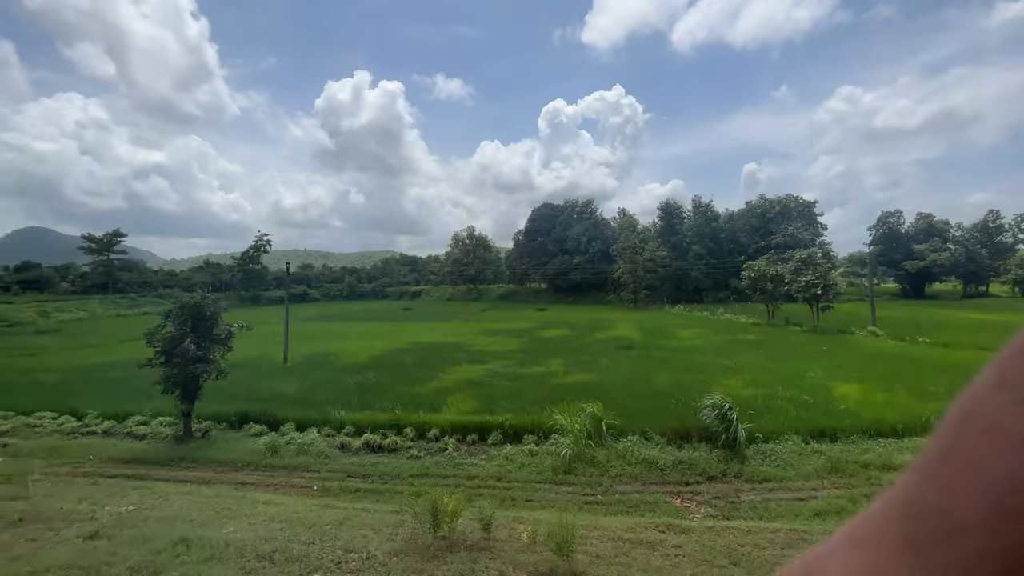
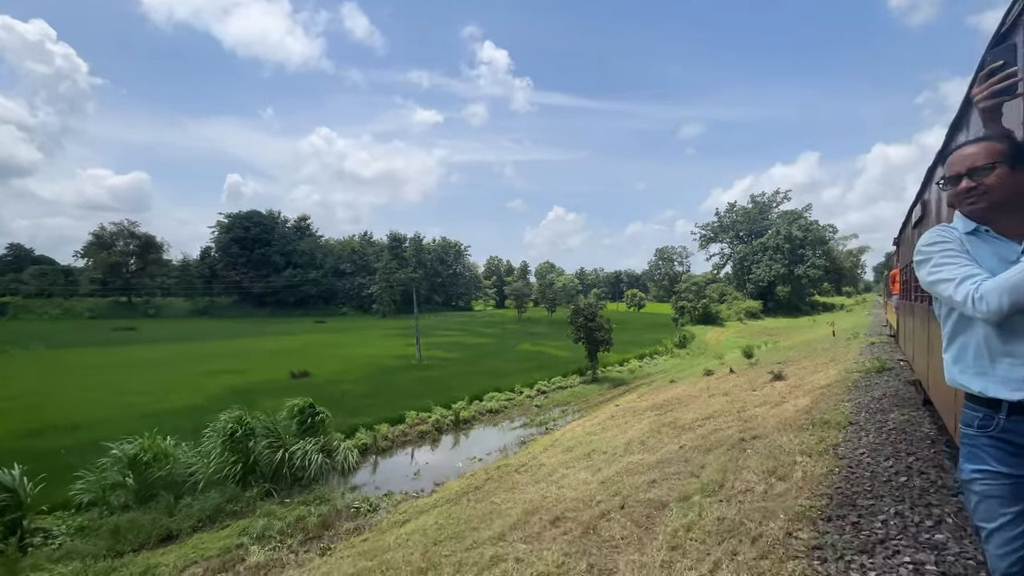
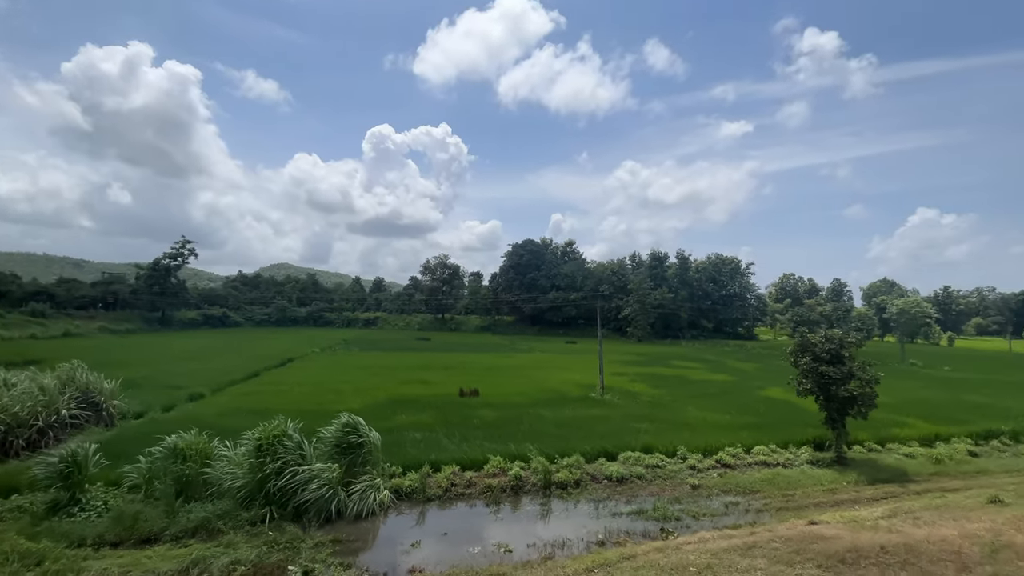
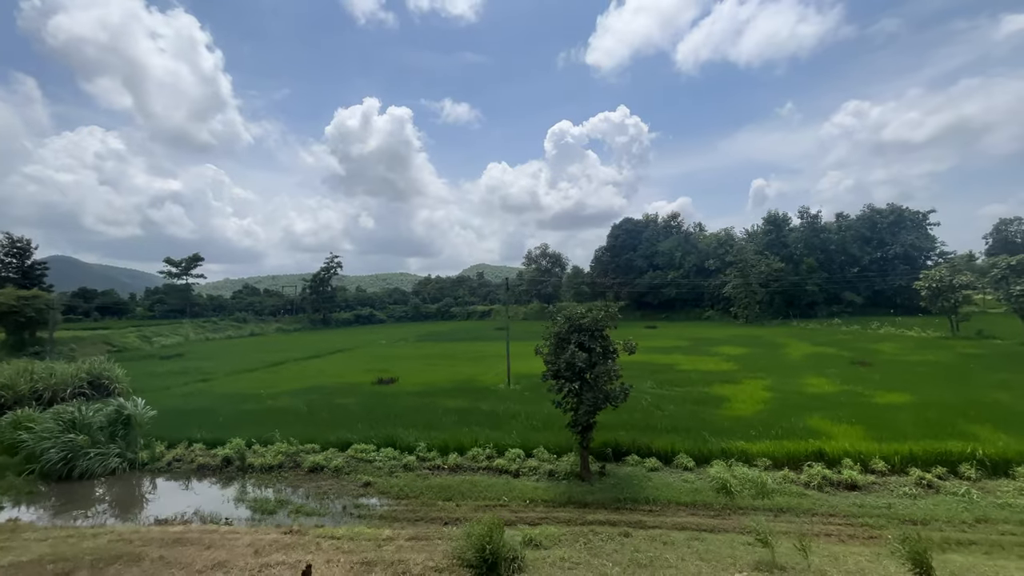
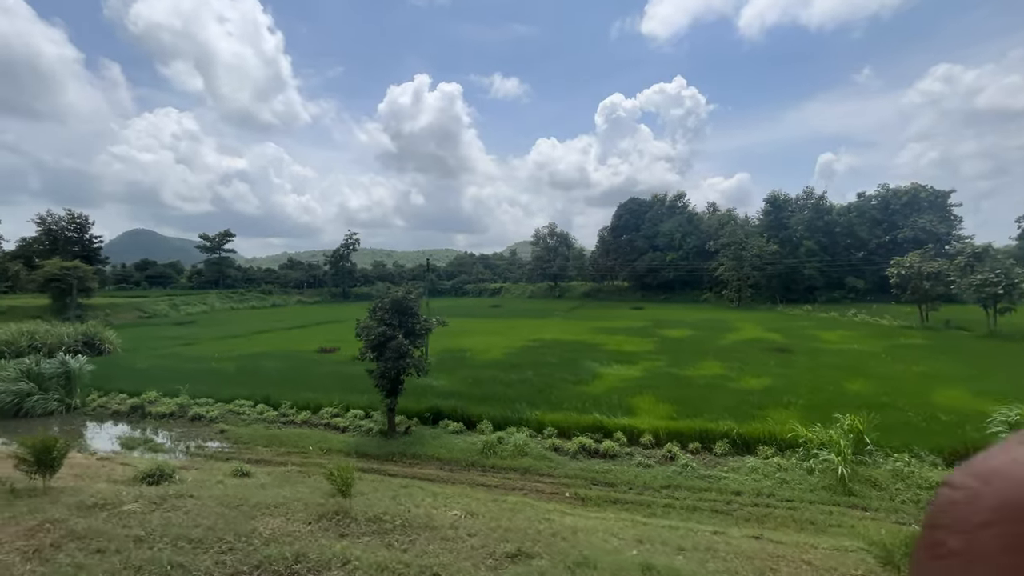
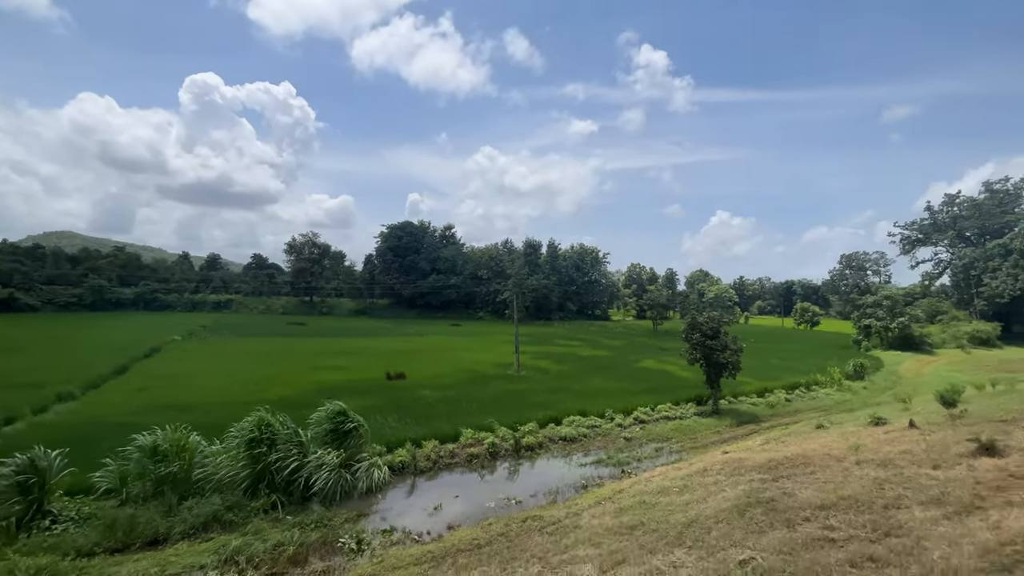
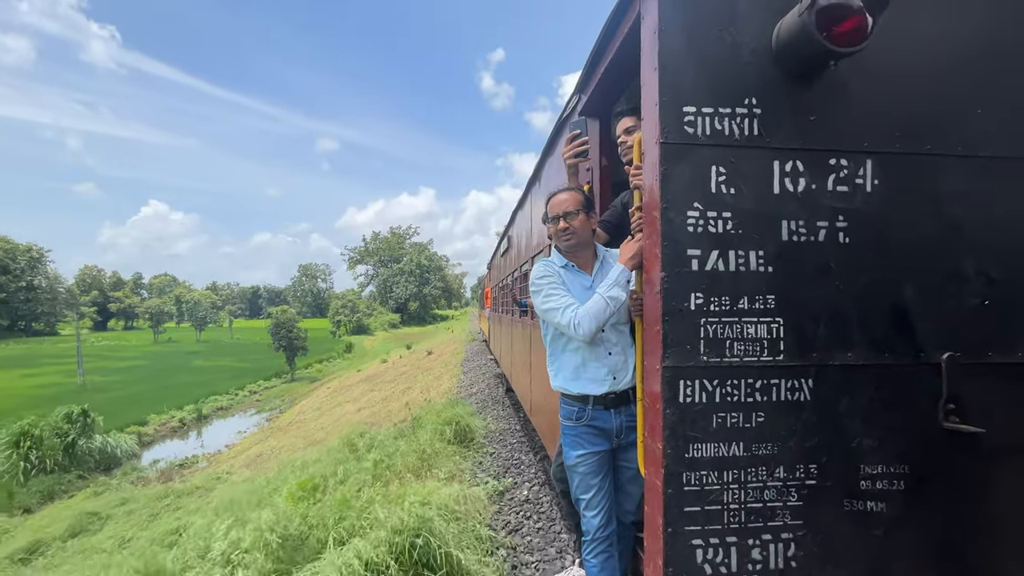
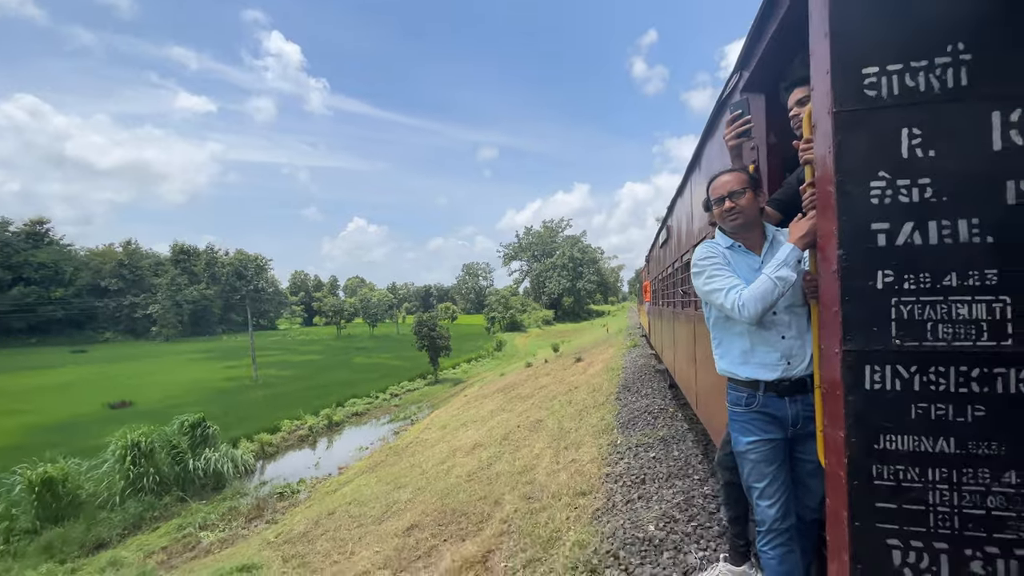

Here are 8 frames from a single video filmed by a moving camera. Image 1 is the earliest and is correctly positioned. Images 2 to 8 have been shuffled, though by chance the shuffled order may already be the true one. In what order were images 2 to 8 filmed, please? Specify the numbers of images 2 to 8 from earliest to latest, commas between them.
5, 4, 3, 6, 2, 8, 7
